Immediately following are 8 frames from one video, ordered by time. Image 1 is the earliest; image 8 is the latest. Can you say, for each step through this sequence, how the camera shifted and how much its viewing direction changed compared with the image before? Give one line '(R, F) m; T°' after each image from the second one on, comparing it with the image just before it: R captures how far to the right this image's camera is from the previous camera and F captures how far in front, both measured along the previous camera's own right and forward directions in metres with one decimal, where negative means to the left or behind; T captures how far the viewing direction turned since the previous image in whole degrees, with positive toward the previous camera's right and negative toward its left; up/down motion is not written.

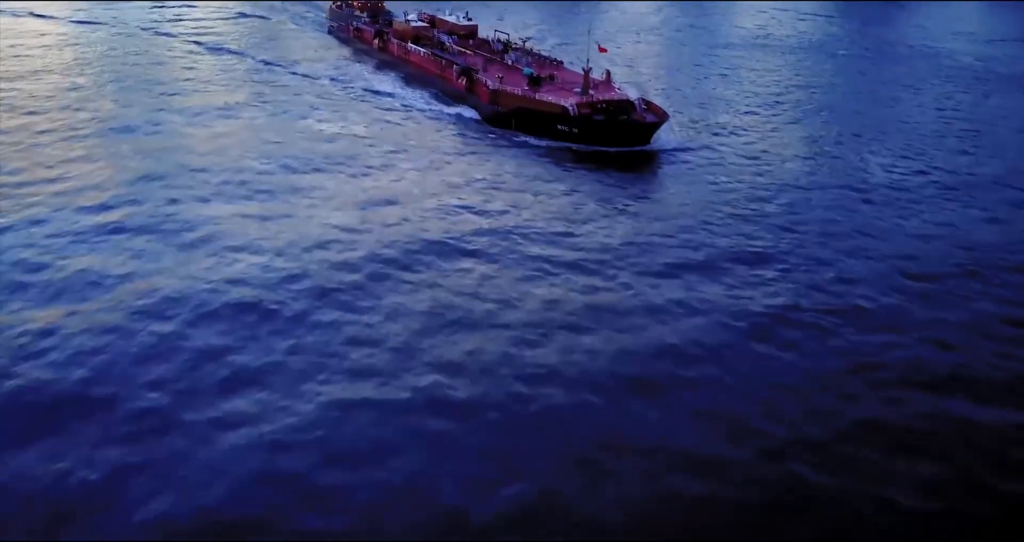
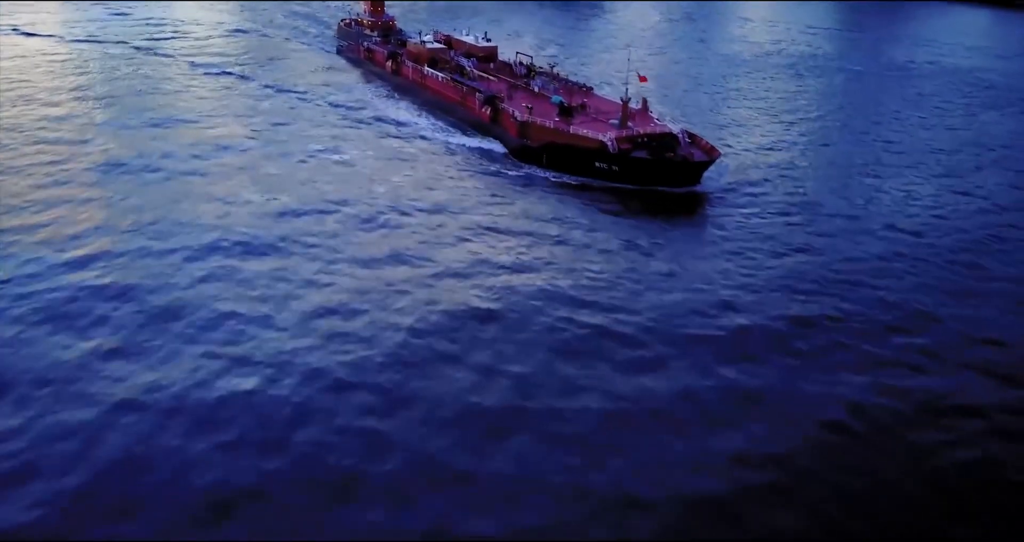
(-1.0, +3.0) m; 0°
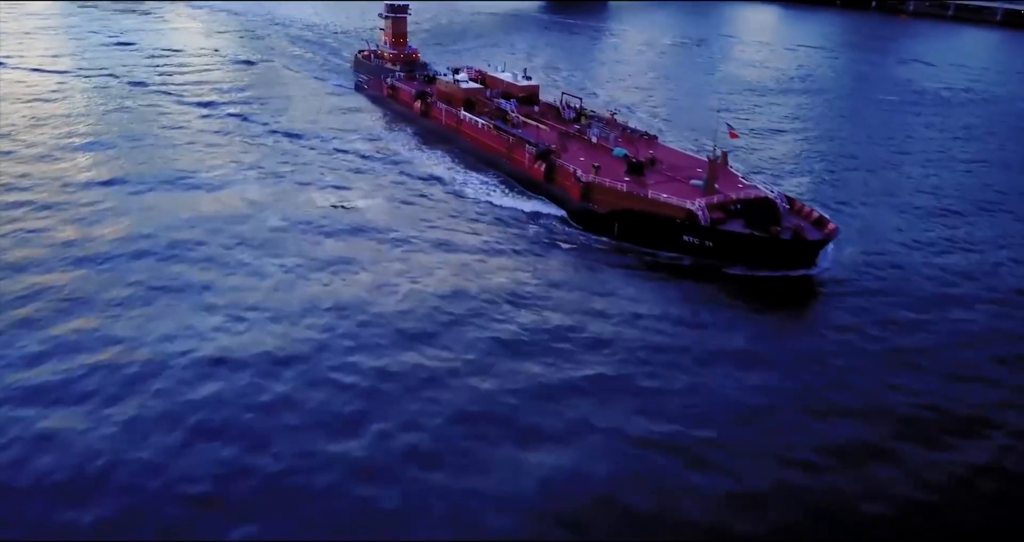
(-1.9, +4.6) m; 0°
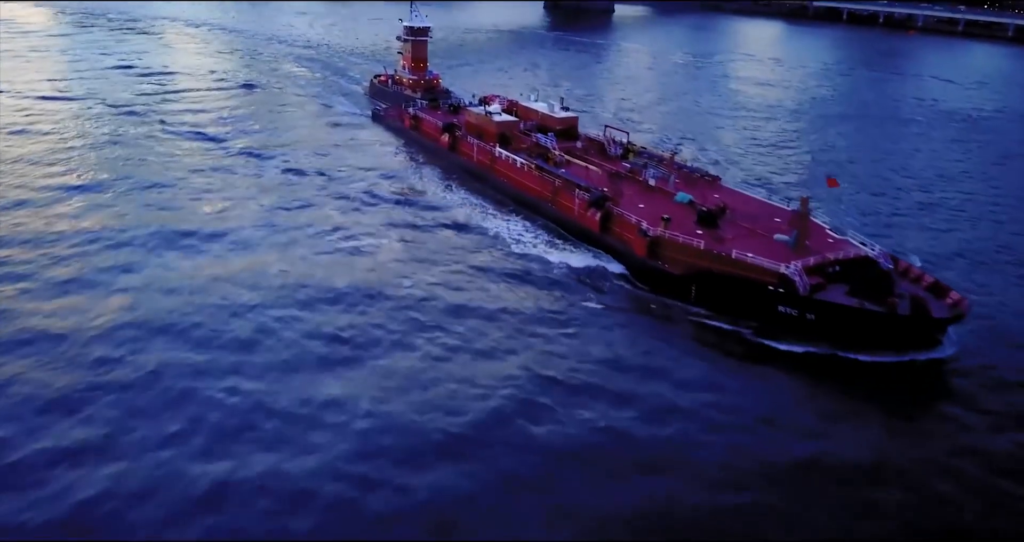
(-1.4, +3.4) m; 0°
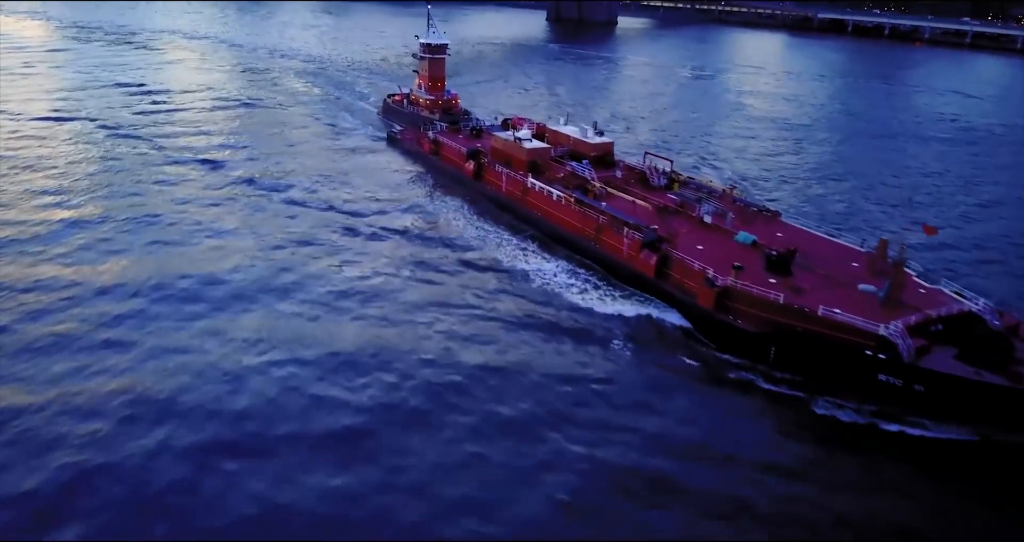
(-1.1, +2.6) m; 0°
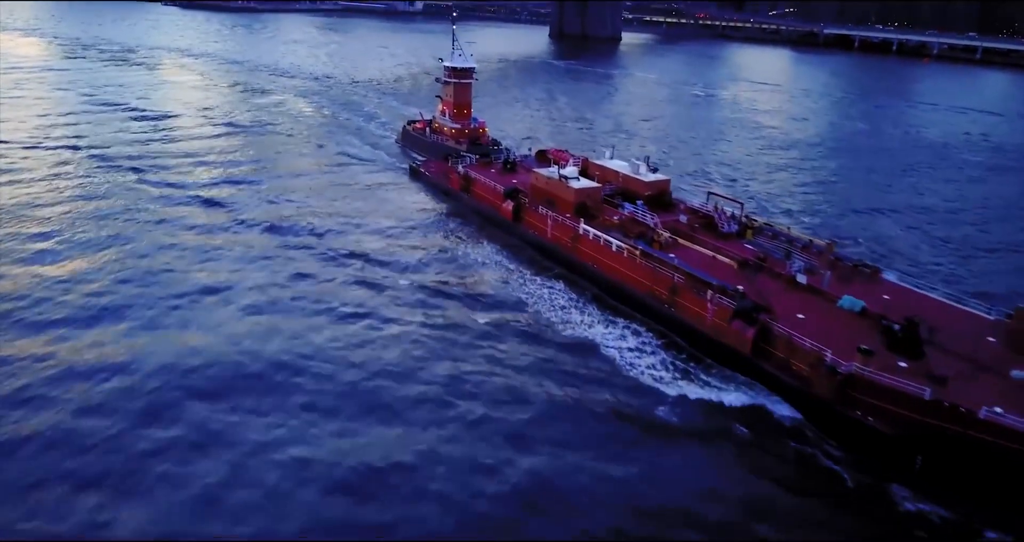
(-1.4, +3.4) m; 0°
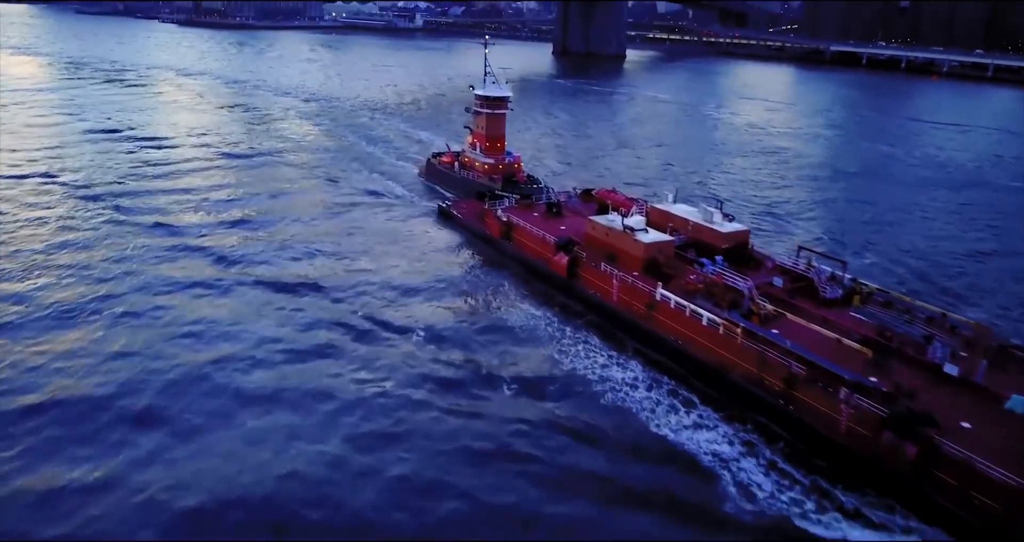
(-1.5, +3.8) m; 0°
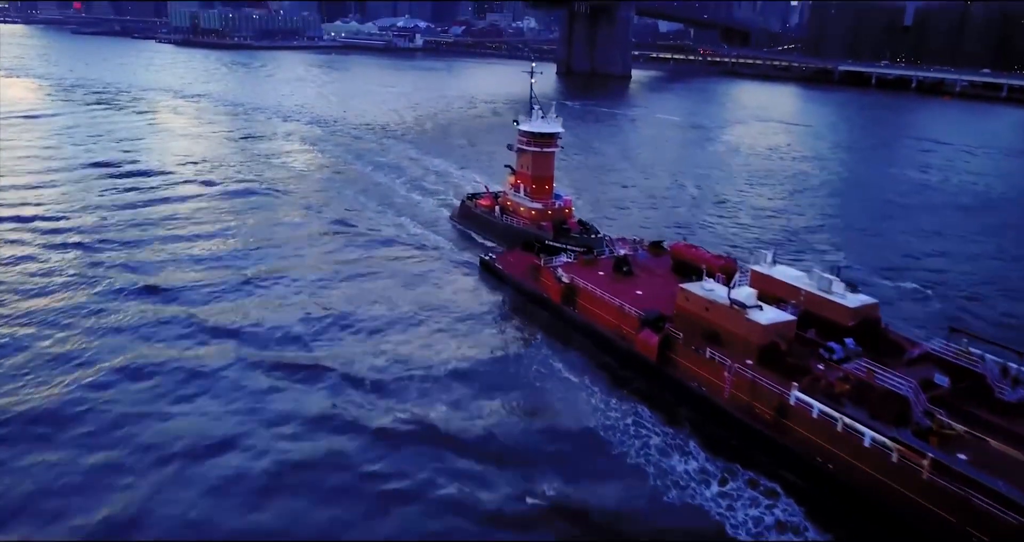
(-1.7, +4.4) m; 0°
